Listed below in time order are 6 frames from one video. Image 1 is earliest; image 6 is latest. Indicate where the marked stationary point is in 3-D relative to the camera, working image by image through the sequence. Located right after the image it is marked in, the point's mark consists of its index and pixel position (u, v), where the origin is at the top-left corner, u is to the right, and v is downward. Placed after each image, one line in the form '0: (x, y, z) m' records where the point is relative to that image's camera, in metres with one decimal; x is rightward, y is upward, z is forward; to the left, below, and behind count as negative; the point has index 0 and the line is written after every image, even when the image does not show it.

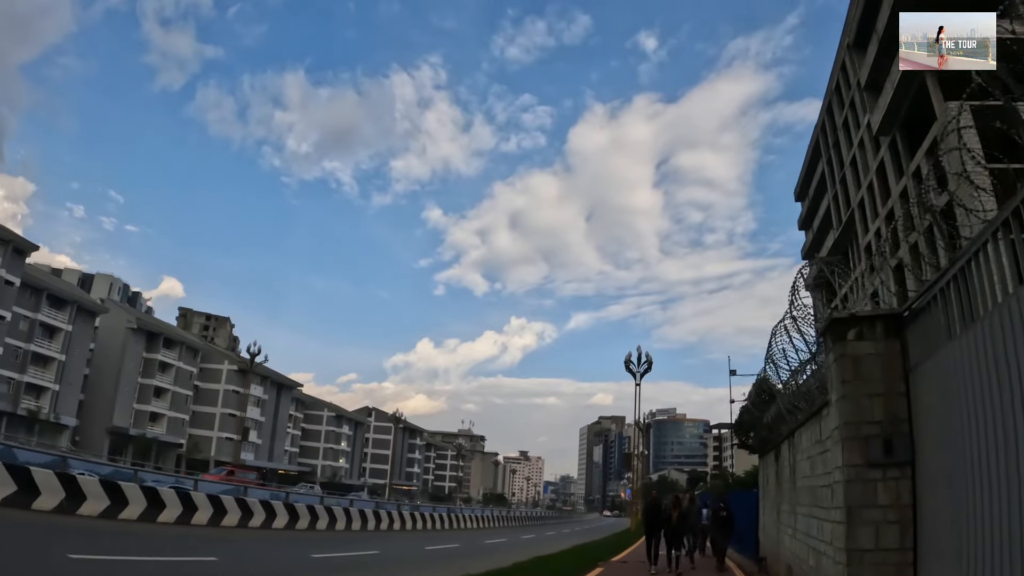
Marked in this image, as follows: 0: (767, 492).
0: (+5.4, -4.2, +14.9) m
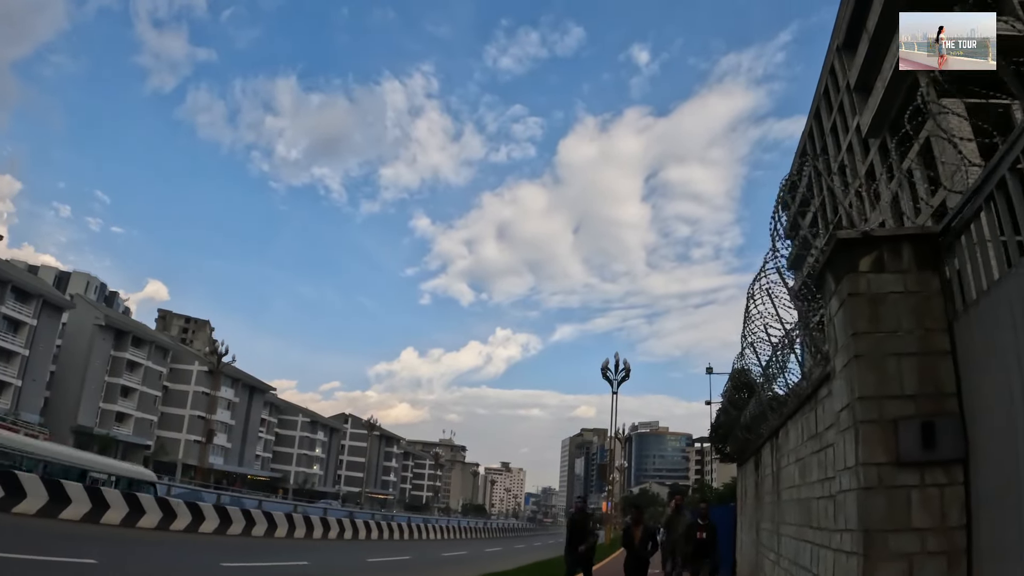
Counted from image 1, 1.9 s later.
0: (+4.7, -4.4, +14.4) m
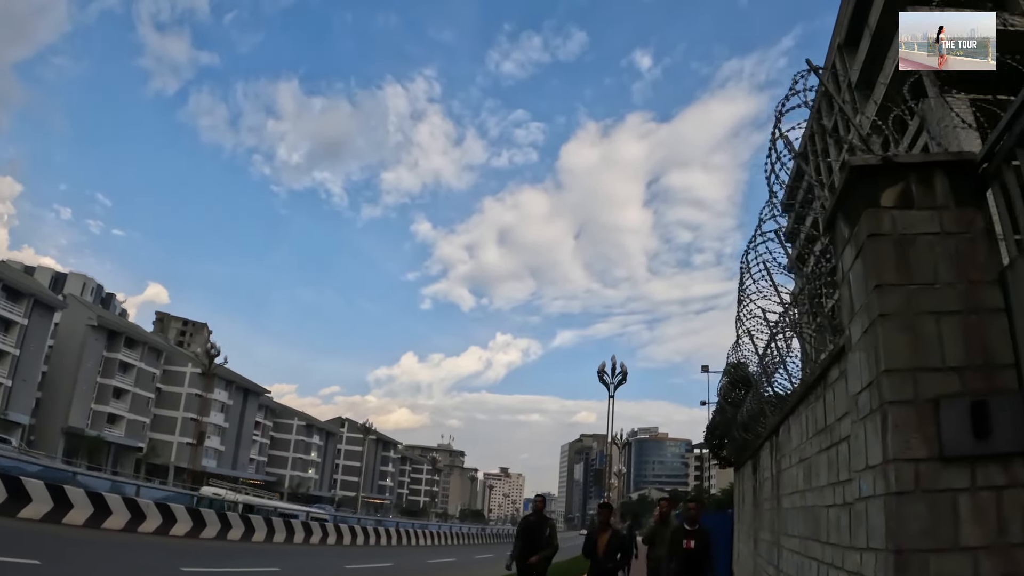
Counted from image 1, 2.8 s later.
0: (+4.5, -4.3, +13.9) m
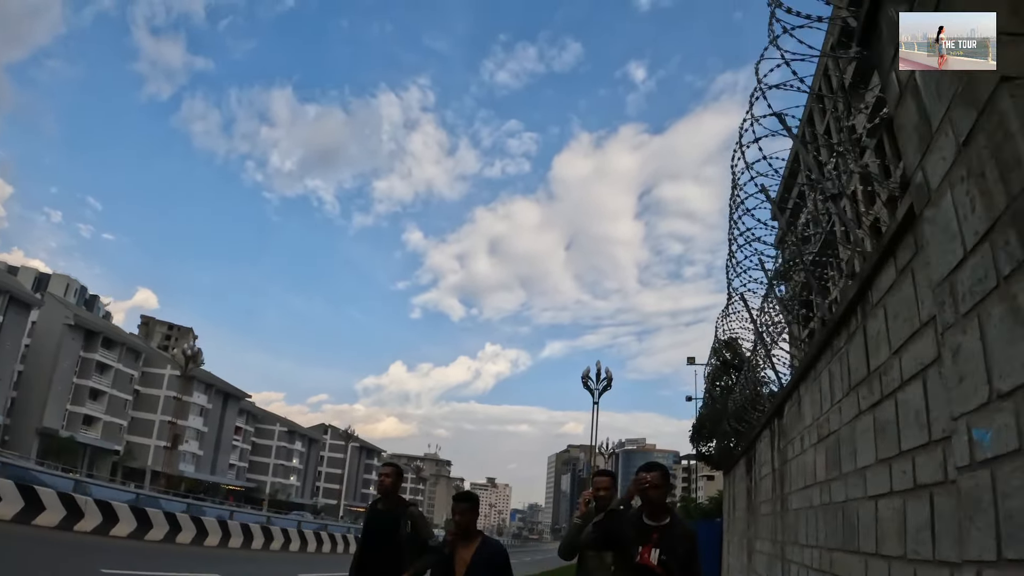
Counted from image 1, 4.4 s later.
0: (+4.1, -4.3, +13.3) m
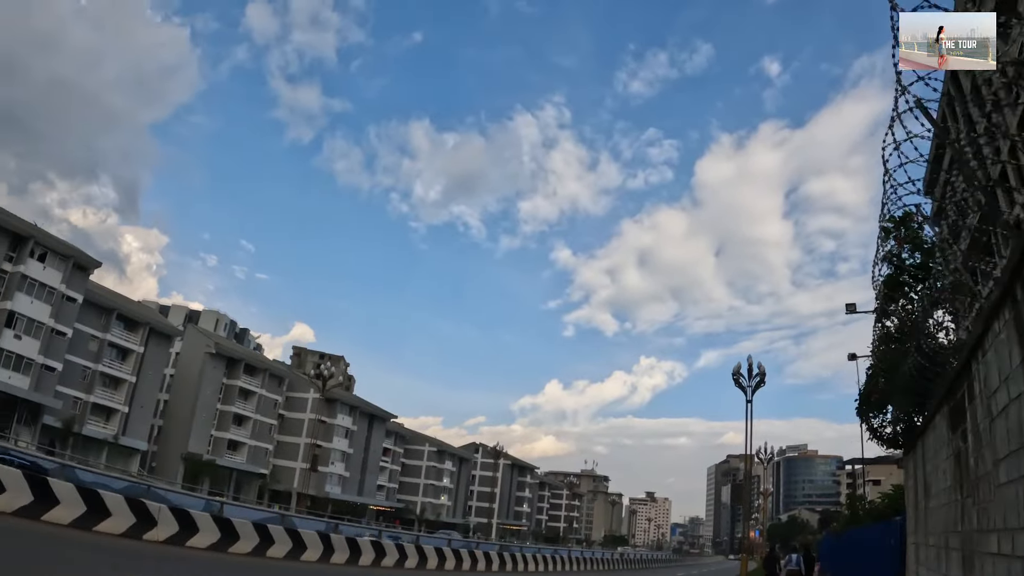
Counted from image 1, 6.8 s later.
0: (+5.5, -3.0, +9.5) m
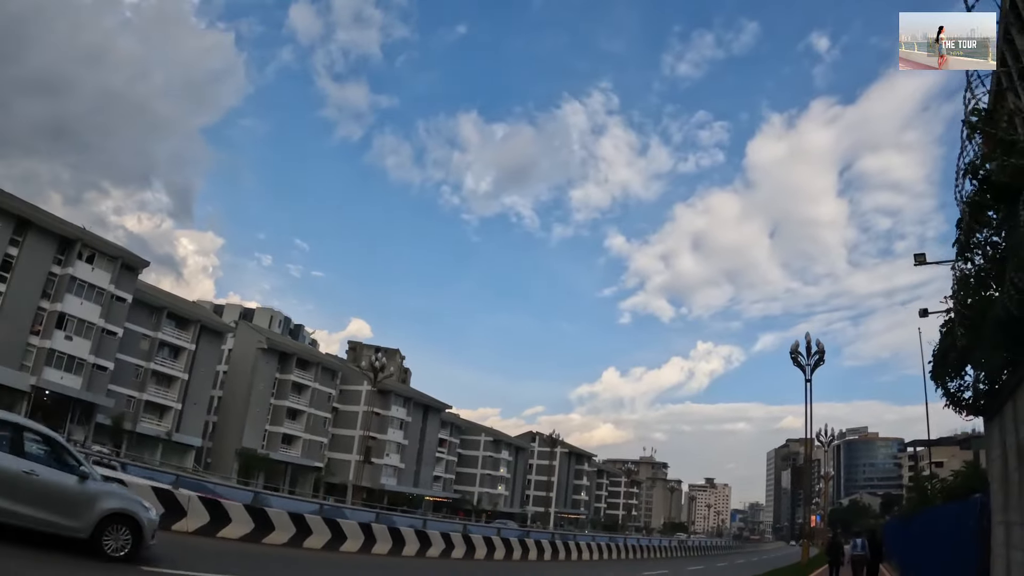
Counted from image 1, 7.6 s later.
0: (+5.8, -2.5, +8.5) m
